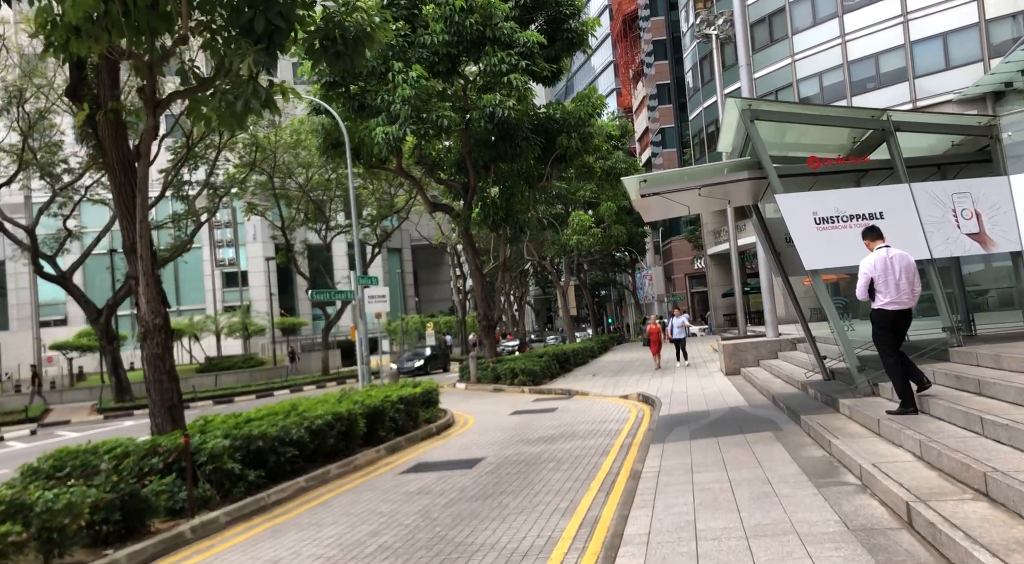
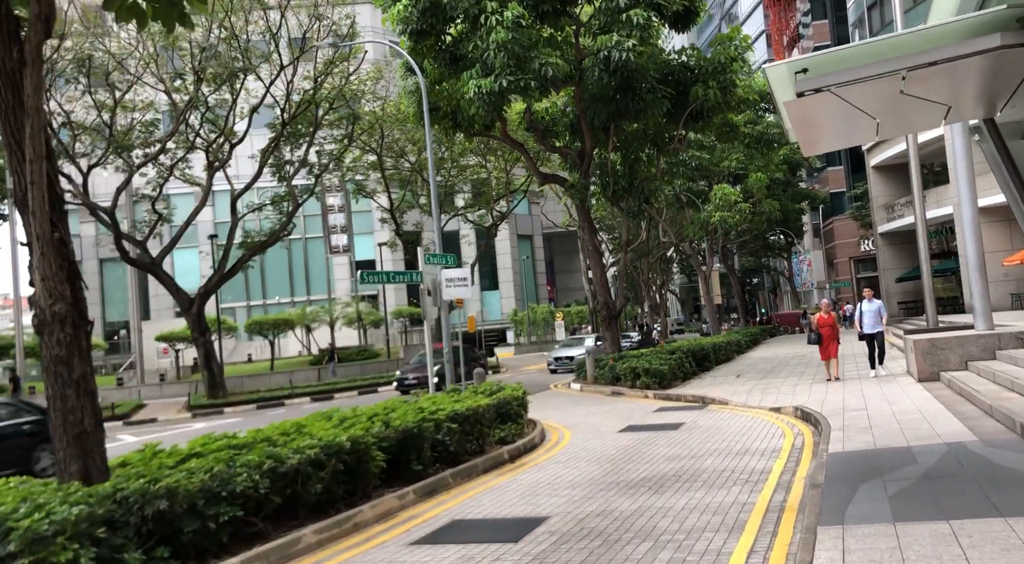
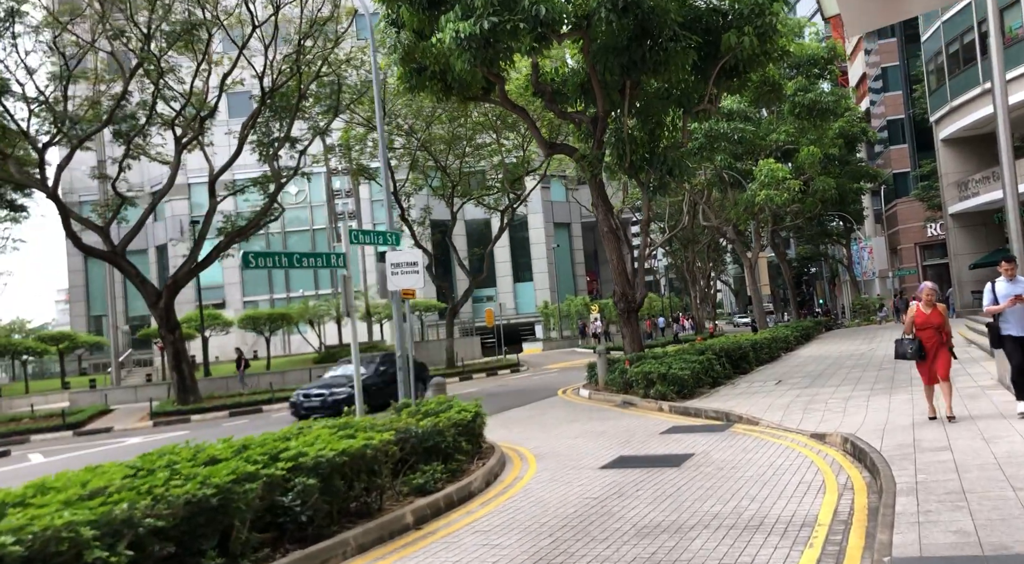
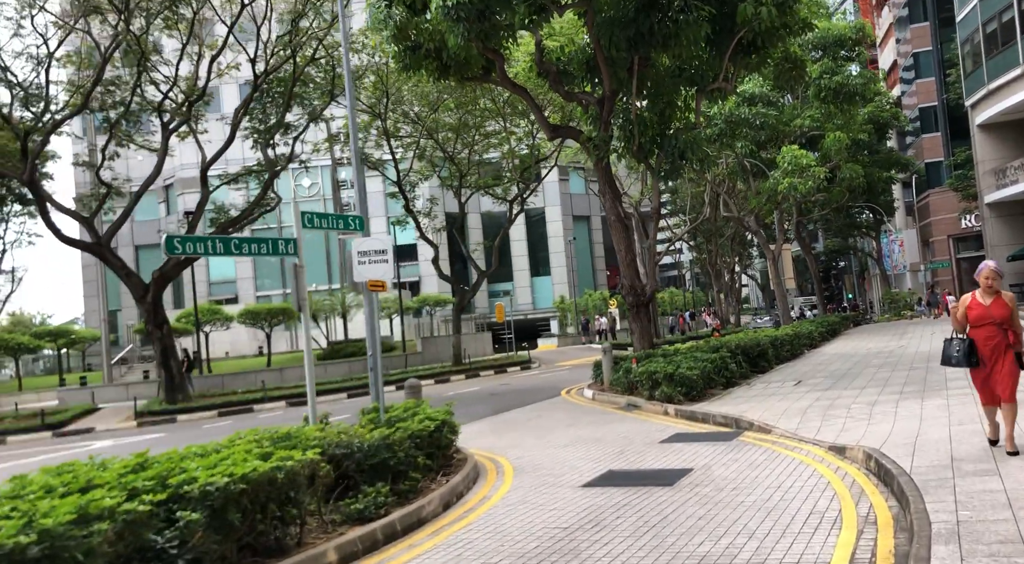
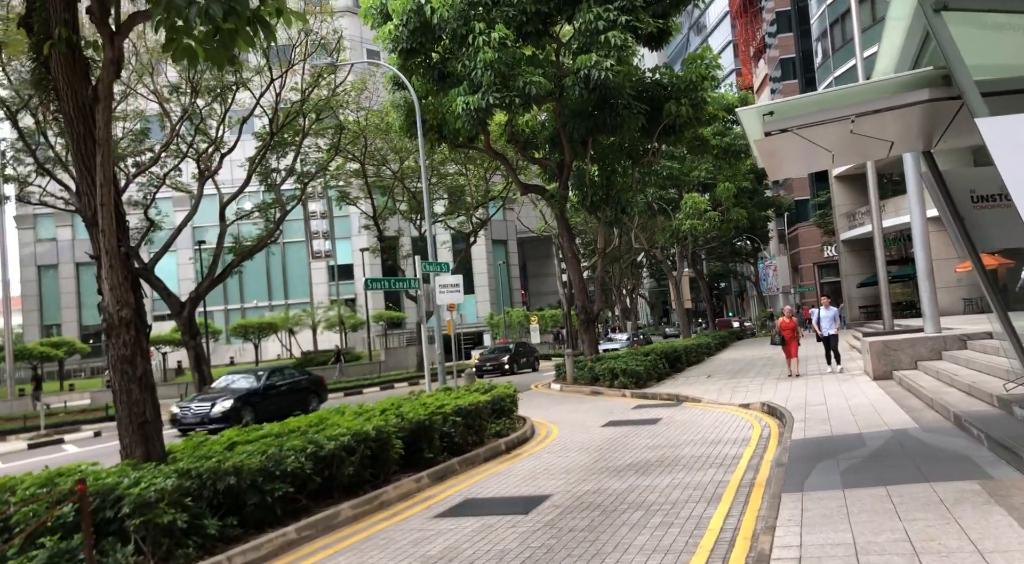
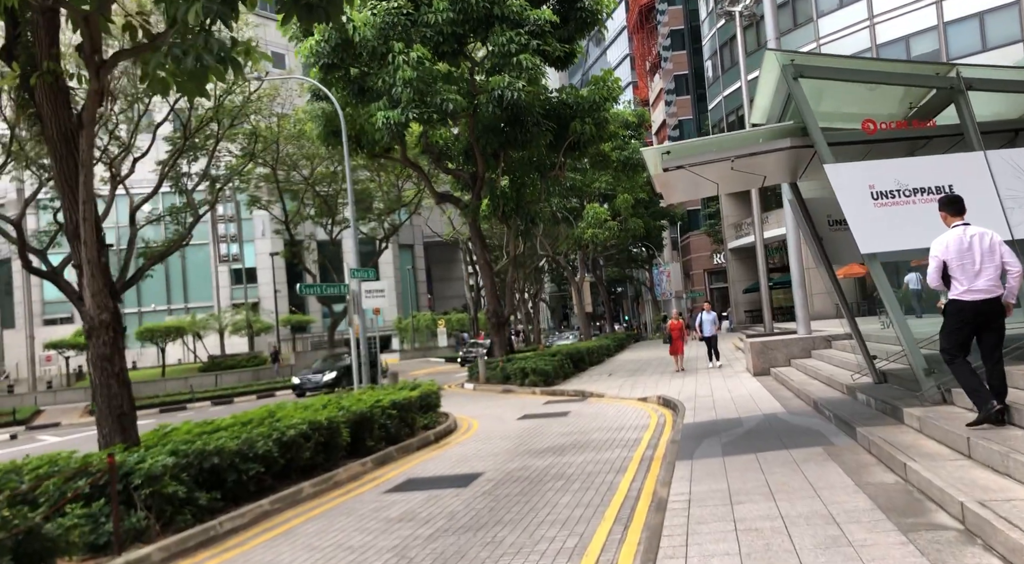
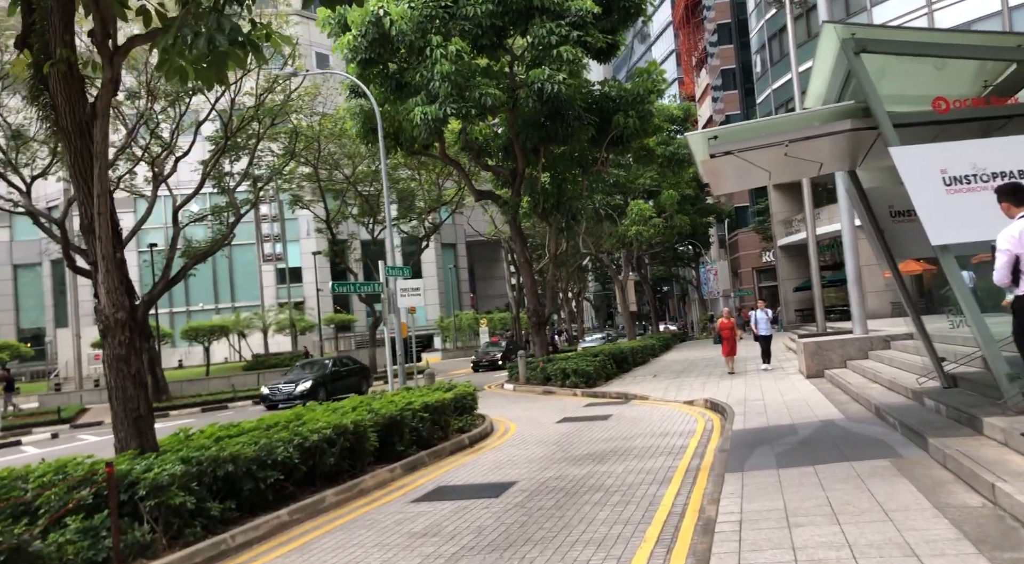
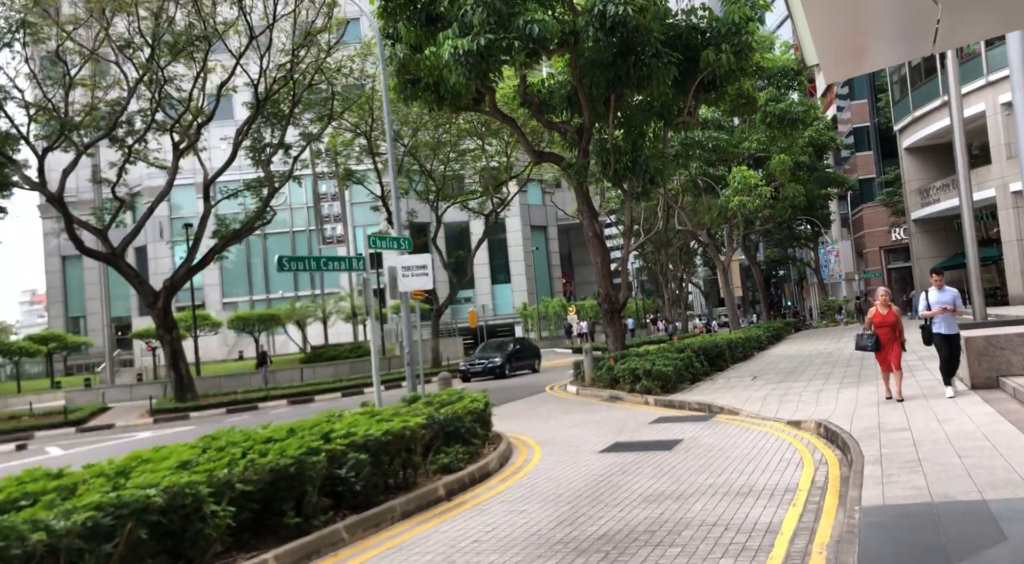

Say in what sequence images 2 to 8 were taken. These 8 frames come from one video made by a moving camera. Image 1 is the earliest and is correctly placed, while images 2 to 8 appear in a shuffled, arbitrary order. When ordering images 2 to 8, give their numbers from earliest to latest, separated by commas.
6, 7, 5, 2, 8, 3, 4
